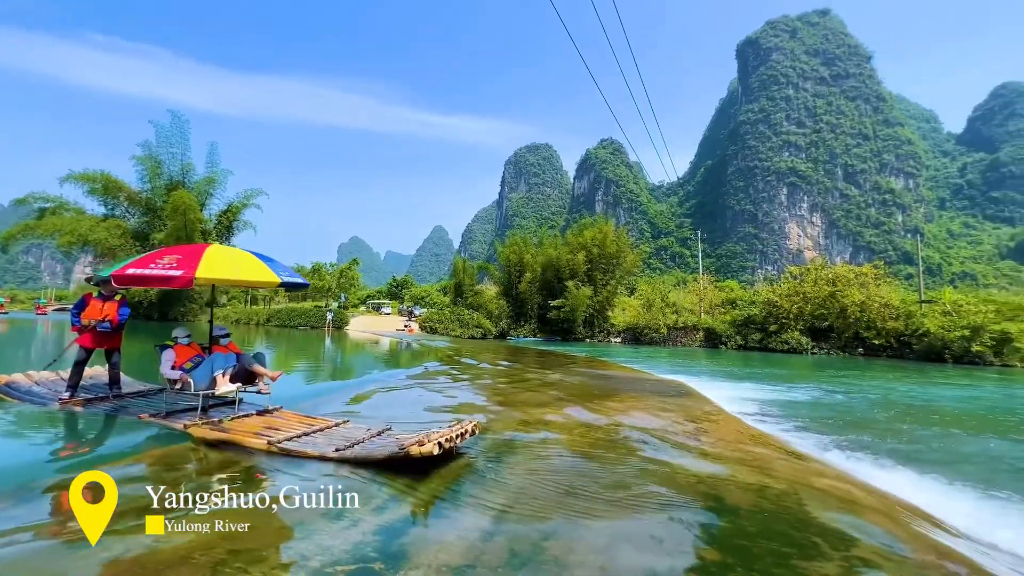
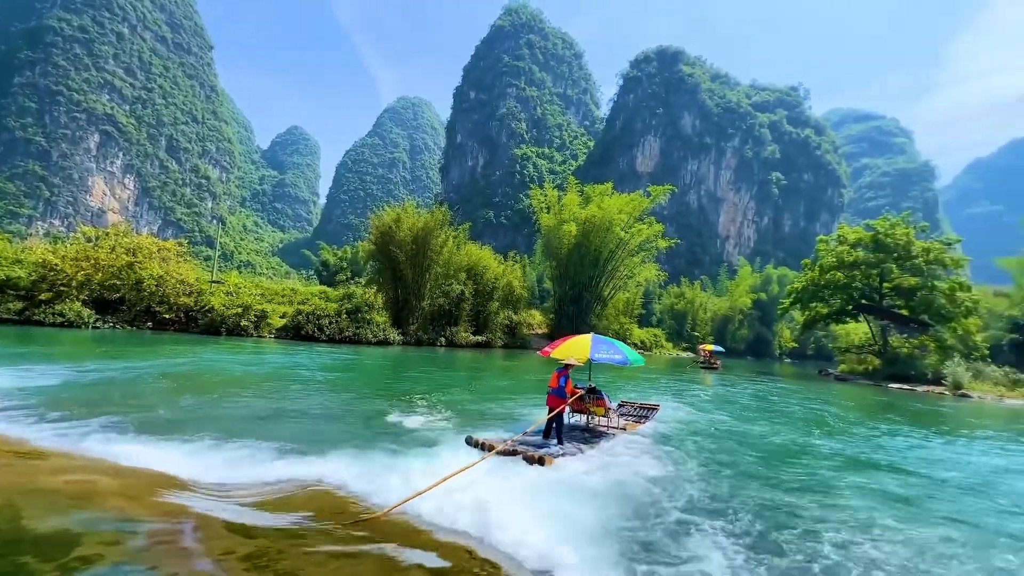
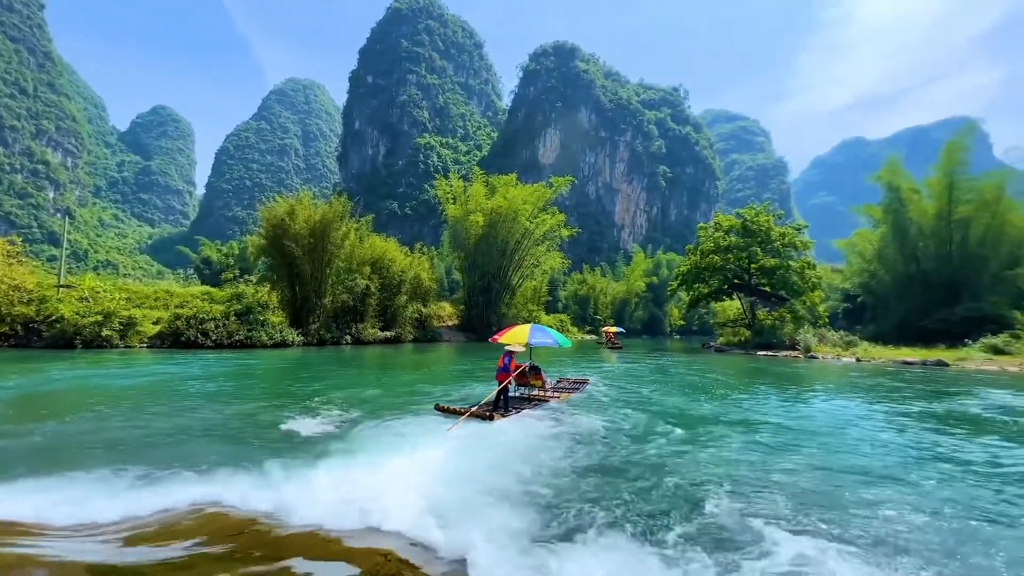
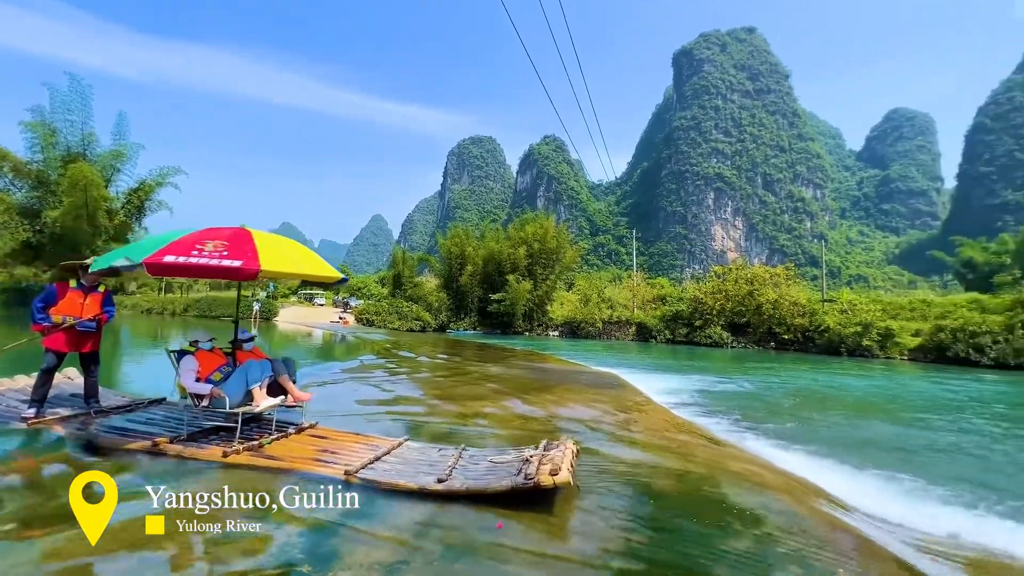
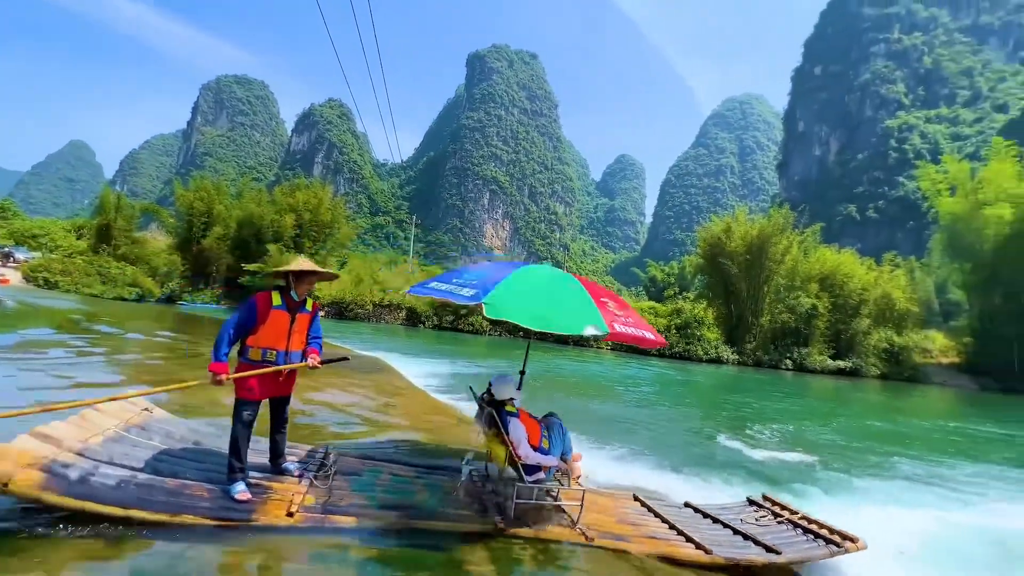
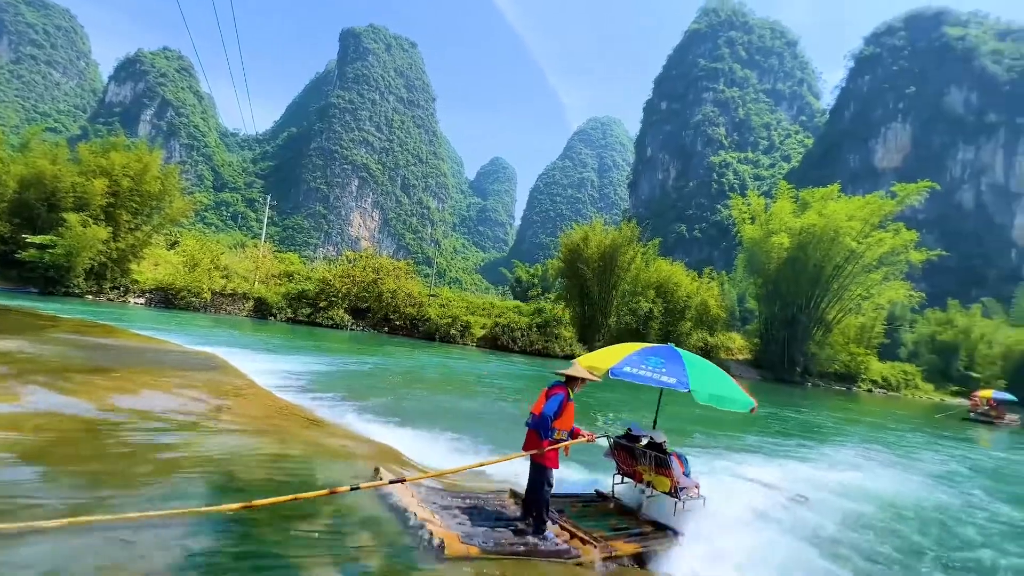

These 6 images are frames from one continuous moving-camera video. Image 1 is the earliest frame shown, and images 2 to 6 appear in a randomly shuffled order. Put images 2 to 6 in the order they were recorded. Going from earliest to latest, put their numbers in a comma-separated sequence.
4, 5, 6, 2, 3
